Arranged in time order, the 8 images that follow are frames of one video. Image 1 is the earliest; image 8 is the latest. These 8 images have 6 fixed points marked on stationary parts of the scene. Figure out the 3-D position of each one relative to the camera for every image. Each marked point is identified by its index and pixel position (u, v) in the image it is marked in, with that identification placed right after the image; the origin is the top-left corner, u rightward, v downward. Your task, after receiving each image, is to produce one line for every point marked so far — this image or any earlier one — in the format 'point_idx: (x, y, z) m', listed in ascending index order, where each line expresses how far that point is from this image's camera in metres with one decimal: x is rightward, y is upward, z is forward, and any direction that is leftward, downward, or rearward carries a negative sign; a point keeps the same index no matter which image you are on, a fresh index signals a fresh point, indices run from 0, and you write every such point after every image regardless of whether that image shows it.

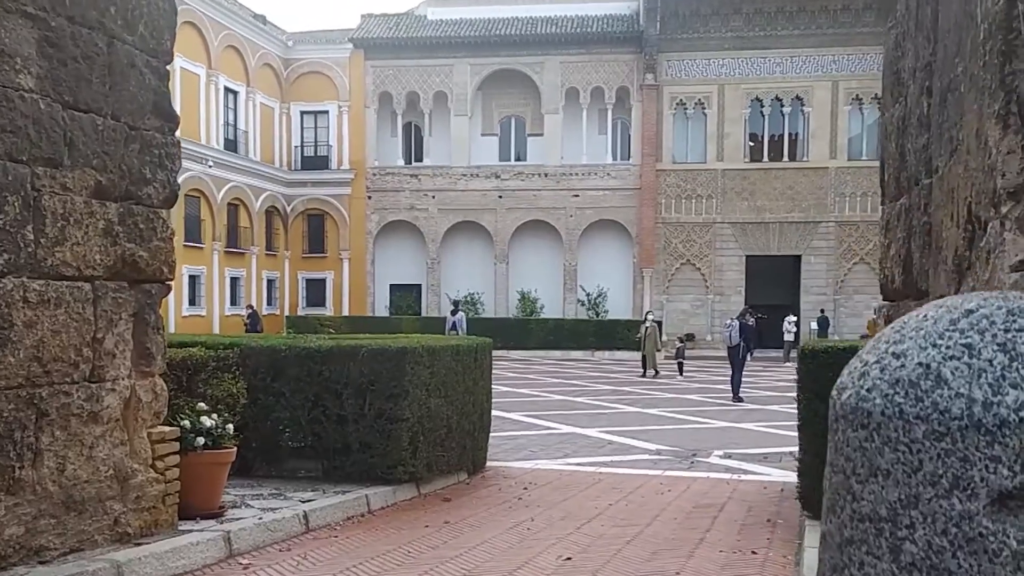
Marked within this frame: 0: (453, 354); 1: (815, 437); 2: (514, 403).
0: (-0.5, -0.5, +6.5) m
1: (+1.8, -0.9, +4.7) m
2: (0.0, -2.0, +14.0) m
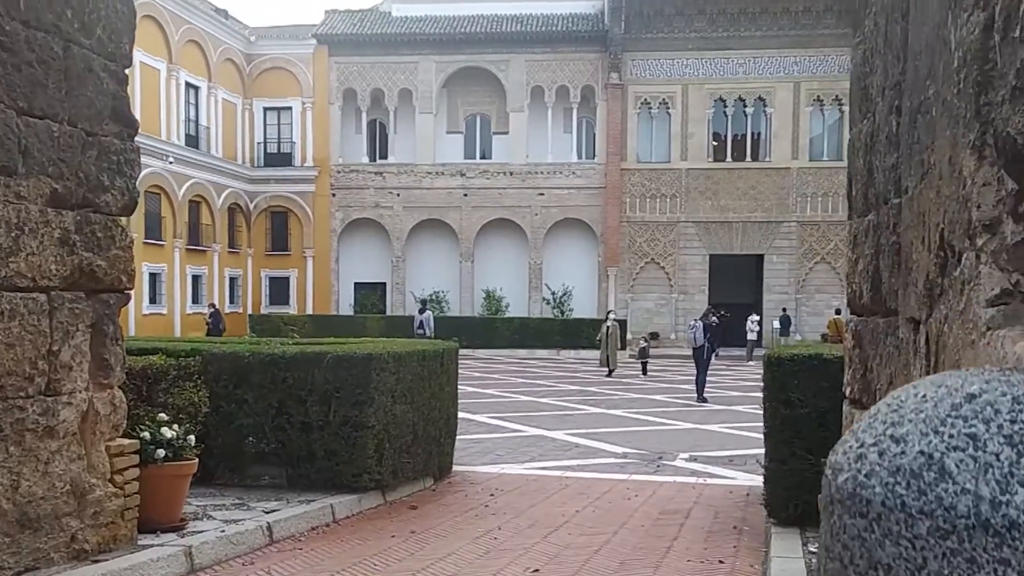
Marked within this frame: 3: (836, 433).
0: (-0.7, -0.6, +6.4) m
1: (+1.6, -0.9, +4.8) m
2: (-0.5, -2.0, +13.9) m
3: (+1.9, -0.8, +4.7) m
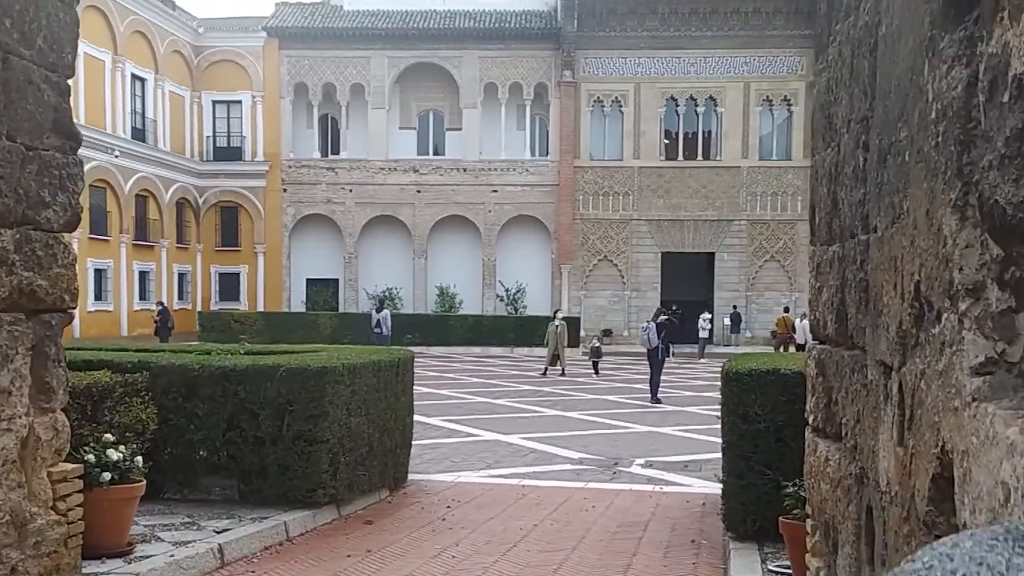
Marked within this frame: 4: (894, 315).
0: (-1.1, -0.6, +6.3) m
1: (+1.3, -1.0, +4.8) m
2: (-1.3, -2.0, +13.8) m
3: (+1.6, -0.9, +4.7) m
4: (+0.9, -0.1, +1.9) m
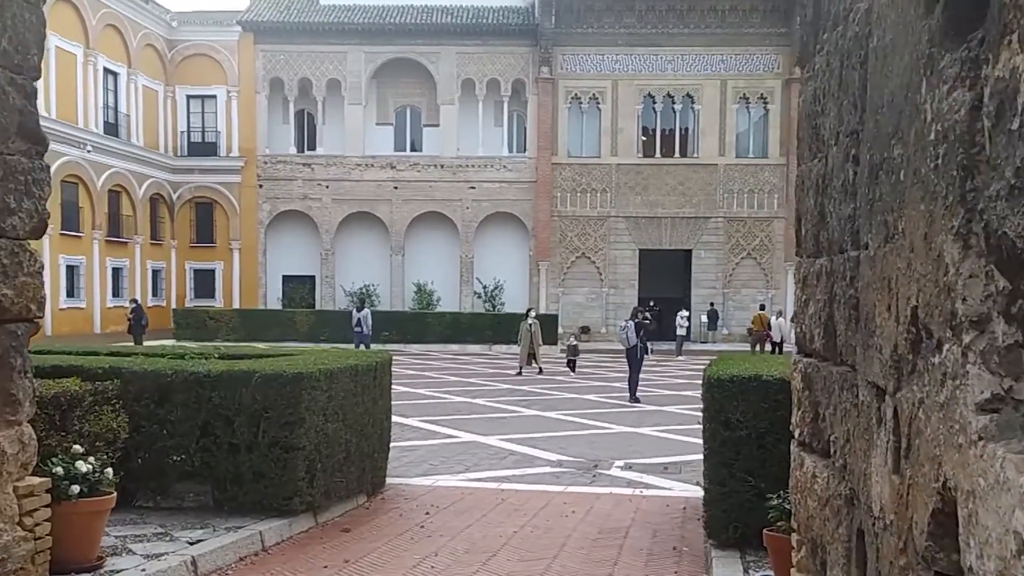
0: (-1.2, -0.7, +6.2) m
1: (+1.2, -1.0, +4.8) m
2: (-1.7, -2.0, +13.7) m
3: (+1.5, -1.0, +4.7) m
4: (+0.8, -0.1, +1.8) m
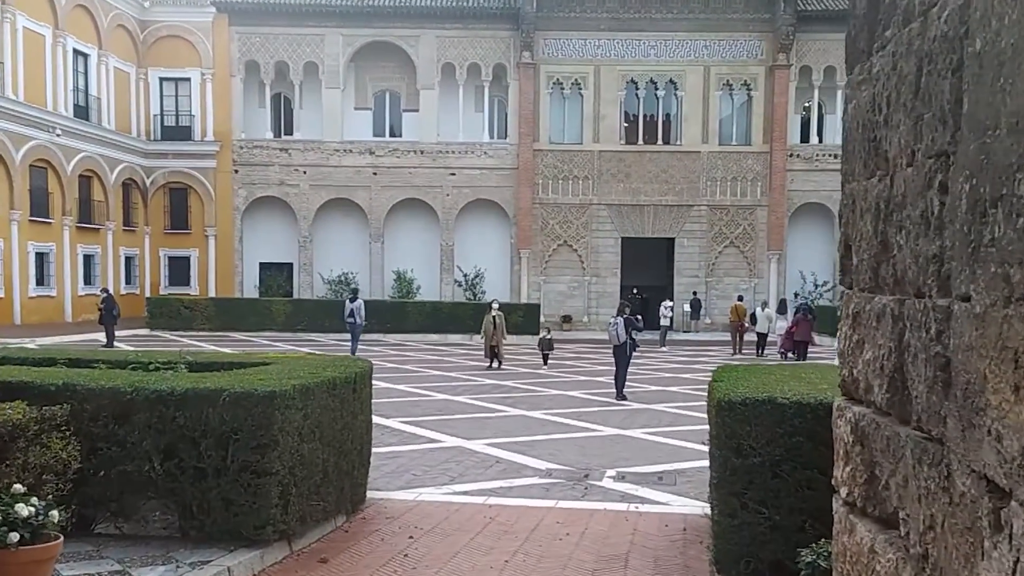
0: (-1.3, -0.7, +5.8) m
1: (+1.2, -1.1, +4.4) m
2: (-1.9, -1.9, +13.3) m
3: (+1.5, -1.0, +4.3) m
4: (+0.9, -0.2, +1.4) m
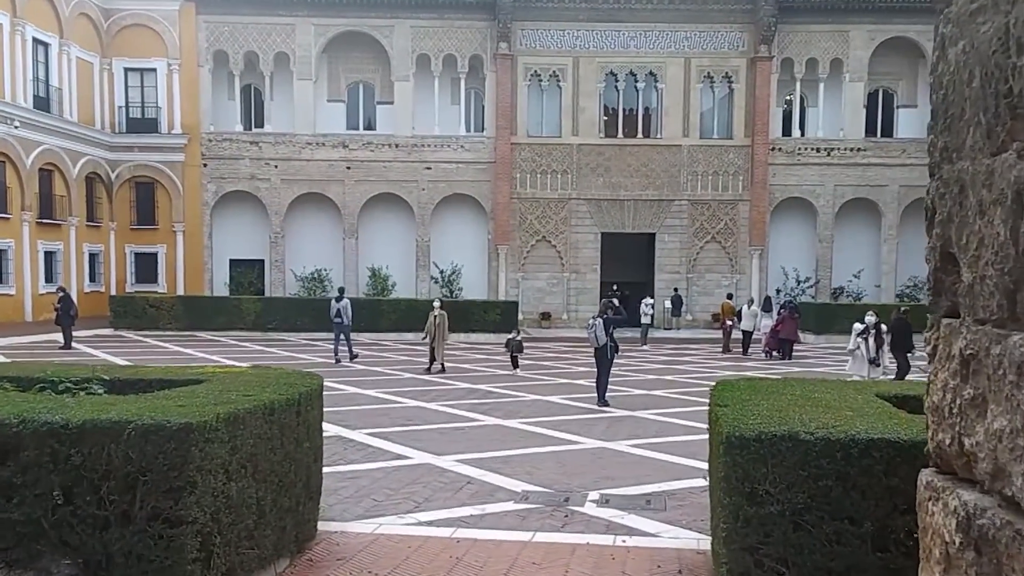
0: (-1.5, -0.8, +4.9) m
1: (+1.0, -1.2, +3.6) m
2: (-2.3, -1.9, +12.4) m
3: (+1.3, -1.1, +3.5) m
4: (+0.8, -0.3, +0.6) m
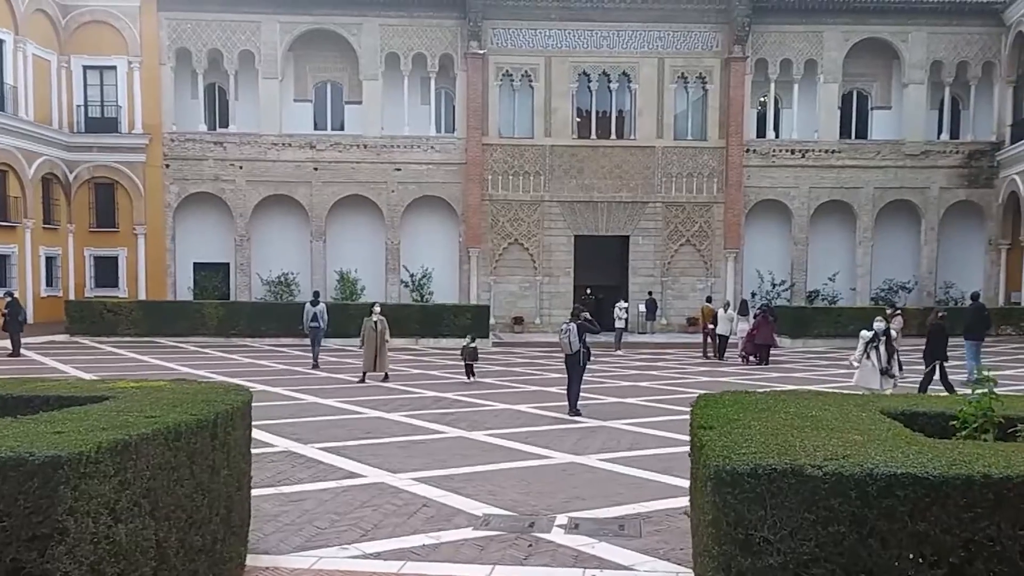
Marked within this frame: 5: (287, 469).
0: (-1.8, -0.8, +4.1) m
1: (+0.8, -1.2, +2.9) m
2: (-2.8, -2.0, +11.6) m
3: (+1.1, -1.1, +2.9) m
4: (+0.7, -0.3, -0.1) m
5: (-2.4, -2.0, +8.8) m
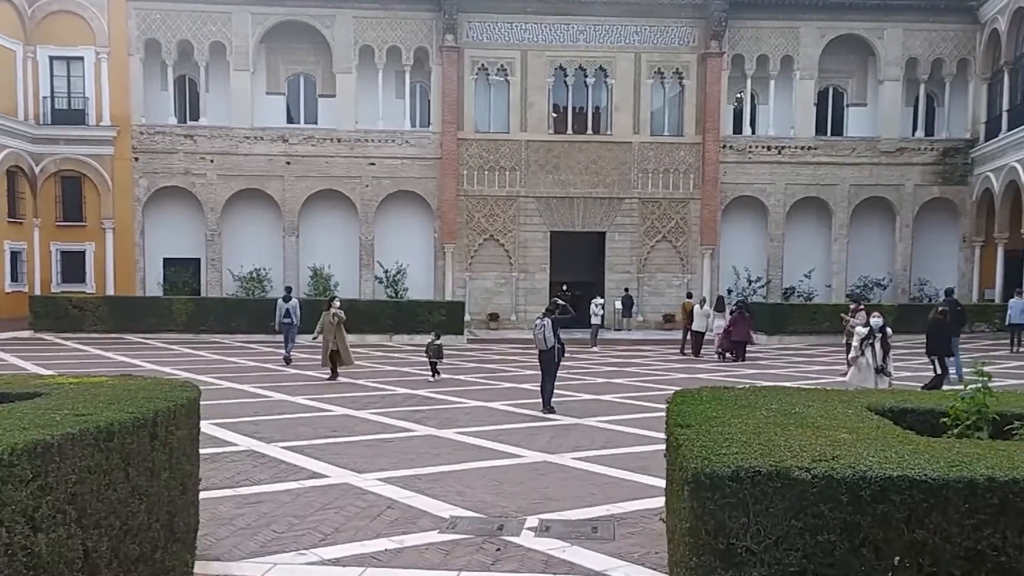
0: (-1.9, -0.7, +3.8) m
1: (+0.7, -1.1, +2.6) m
2: (-3.2, -1.9, +11.3) m
3: (+1.0, -1.0, +2.6) m
4: (+0.6, -0.3, -0.4) m
5: (-2.8, -1.9, +8.5) m
